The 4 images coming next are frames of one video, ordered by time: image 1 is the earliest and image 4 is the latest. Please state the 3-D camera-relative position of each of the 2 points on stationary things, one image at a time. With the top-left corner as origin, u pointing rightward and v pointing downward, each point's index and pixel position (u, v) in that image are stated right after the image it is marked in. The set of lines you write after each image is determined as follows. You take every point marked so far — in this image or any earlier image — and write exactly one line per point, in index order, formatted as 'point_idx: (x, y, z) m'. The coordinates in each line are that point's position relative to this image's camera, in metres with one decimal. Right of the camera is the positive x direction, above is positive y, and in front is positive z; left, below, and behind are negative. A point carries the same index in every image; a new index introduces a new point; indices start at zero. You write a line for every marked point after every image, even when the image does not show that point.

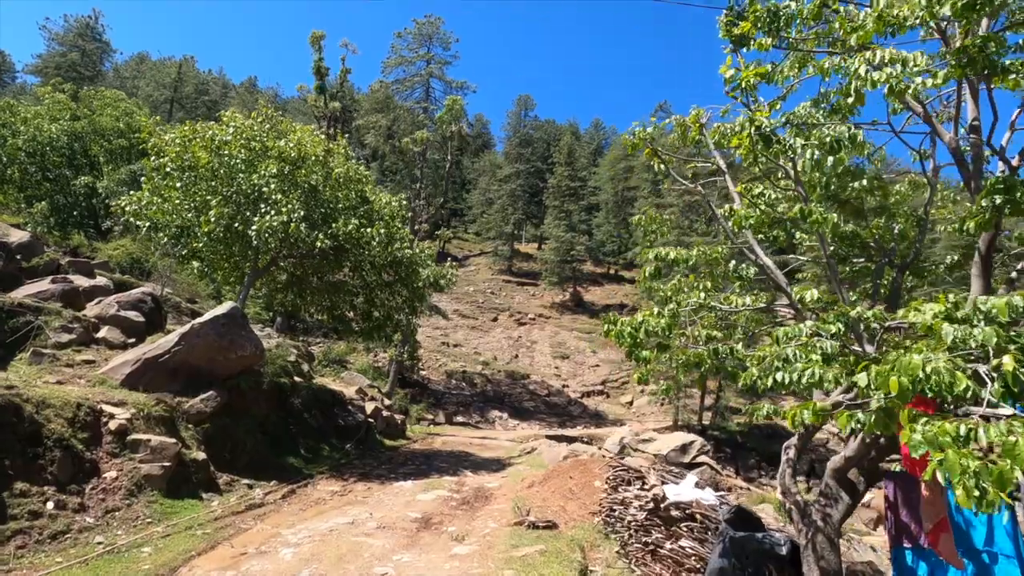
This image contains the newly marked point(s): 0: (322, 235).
0: (-3.4, +1.0, +11.3) m
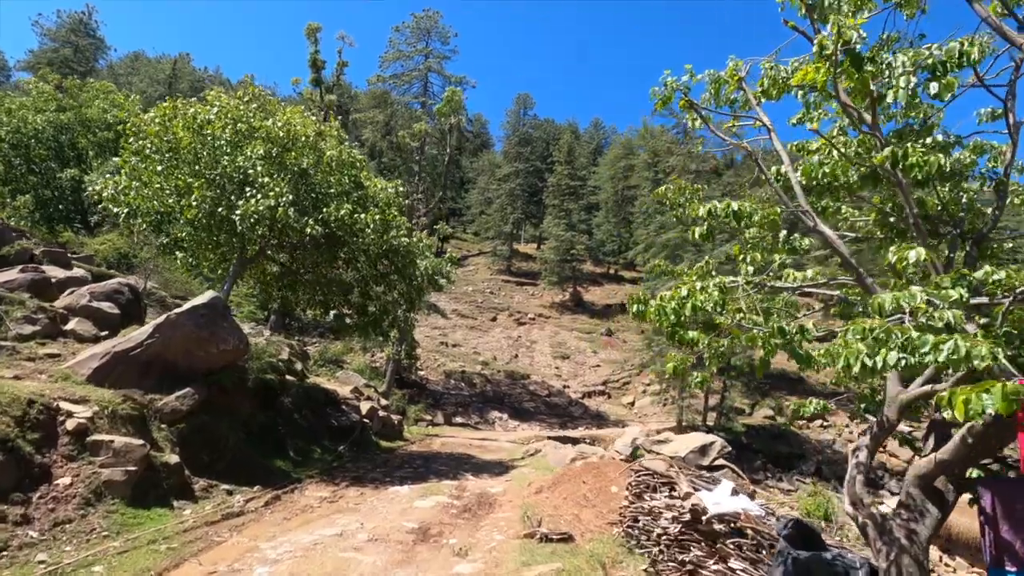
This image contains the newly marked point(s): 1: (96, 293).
0: (-3.4, +1.1, +10.5) m
1: (-6.5, -0.1, +9.8) m
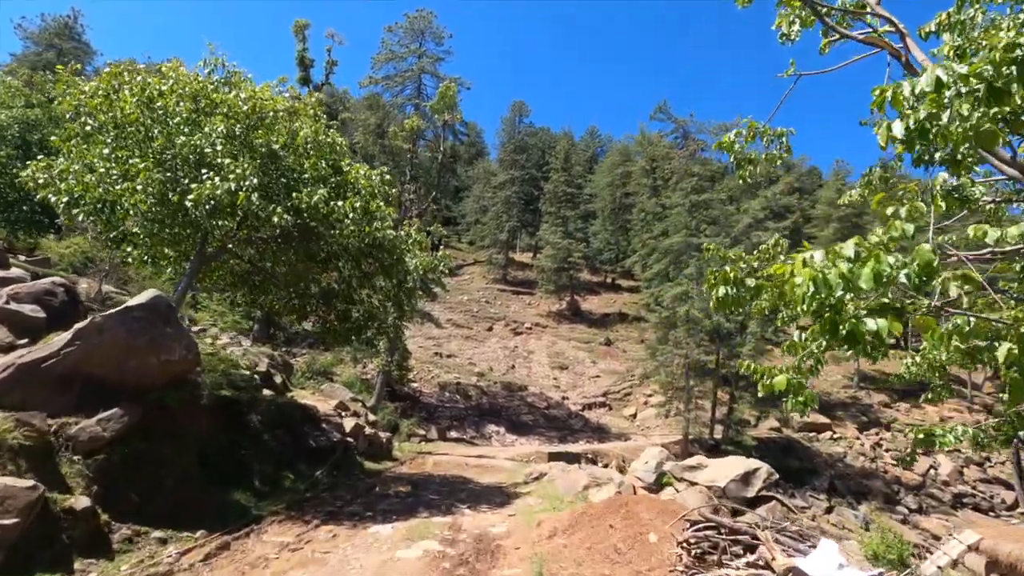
0: (-3.3, +1.1, +9.0) m
1: (-6.5, -0.1, +8.2) m
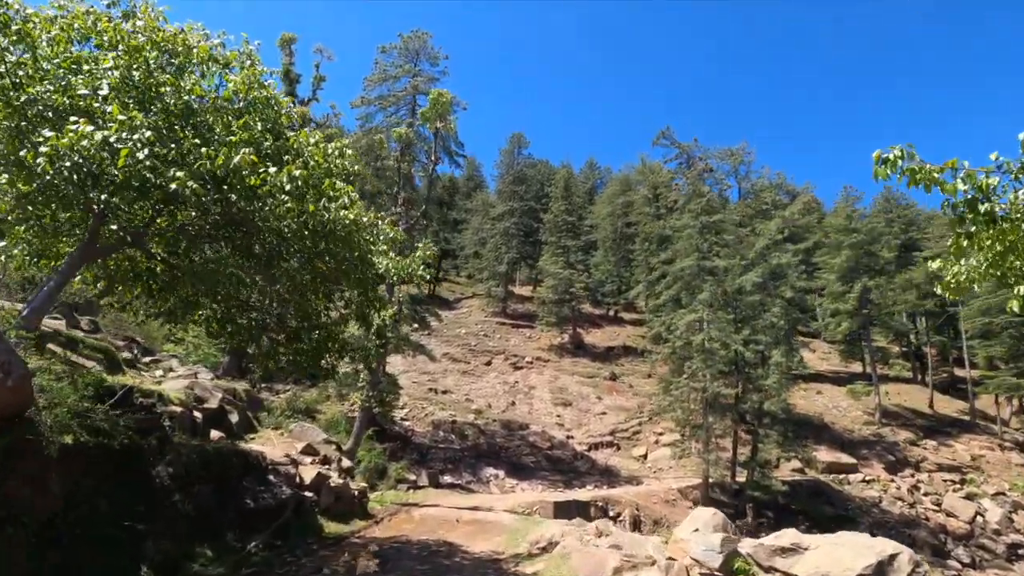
0: (-3.3, +1.1, +6.5) m
1: (-6.5, 0.0, +5.6) m
